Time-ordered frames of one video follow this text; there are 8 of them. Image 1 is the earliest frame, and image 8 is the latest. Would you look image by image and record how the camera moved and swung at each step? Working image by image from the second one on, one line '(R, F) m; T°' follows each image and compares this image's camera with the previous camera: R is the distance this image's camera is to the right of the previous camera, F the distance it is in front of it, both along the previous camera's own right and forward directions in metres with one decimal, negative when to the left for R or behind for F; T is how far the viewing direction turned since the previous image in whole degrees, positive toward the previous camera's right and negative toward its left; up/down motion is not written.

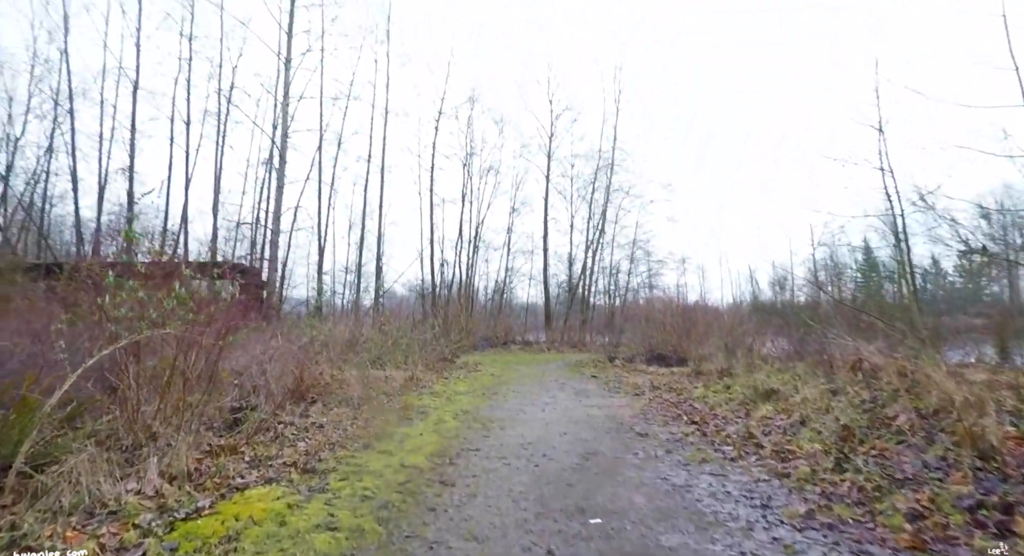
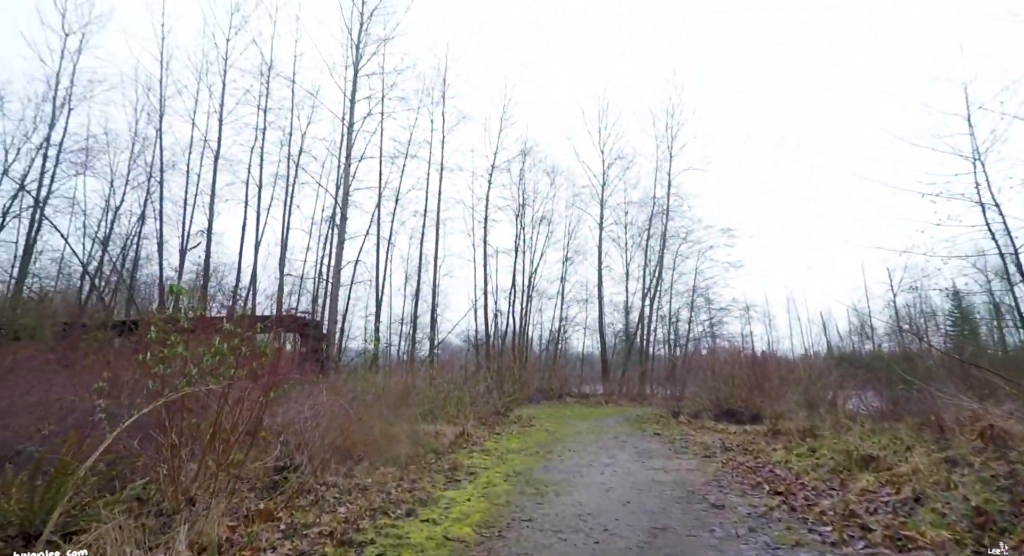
(0.0, +0.6) m; -5°
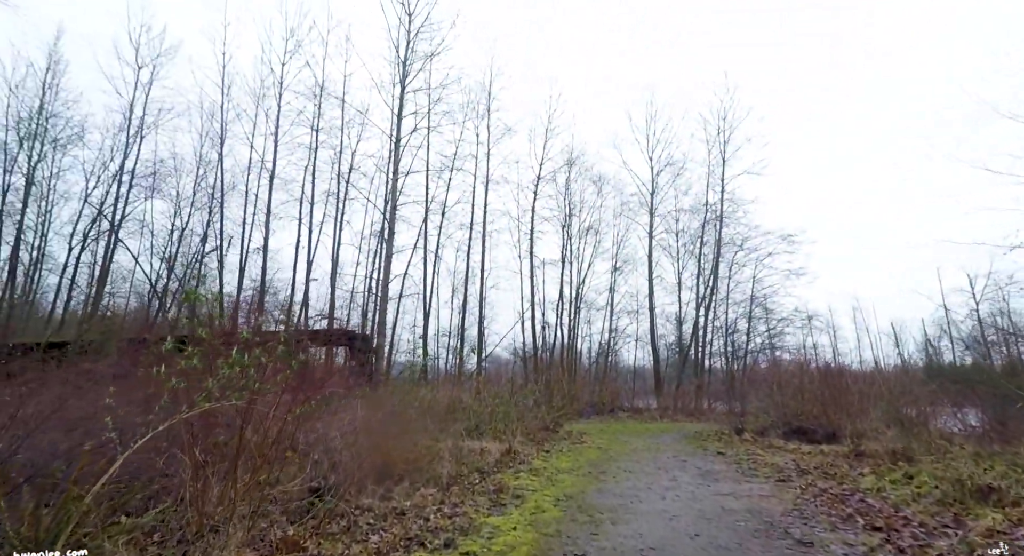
(0.0, +0.7) m; -5°
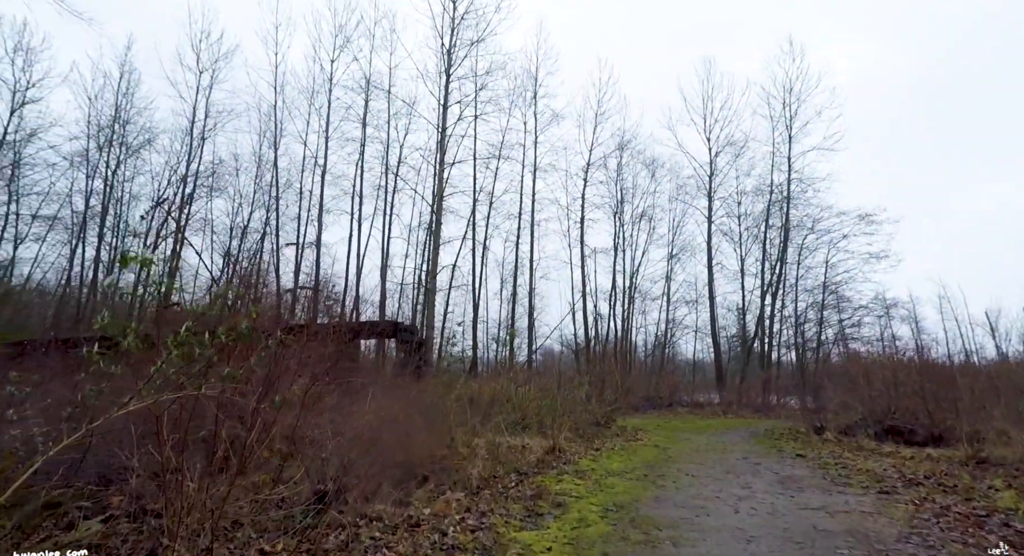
(+0.2, +1.3) m; -5°
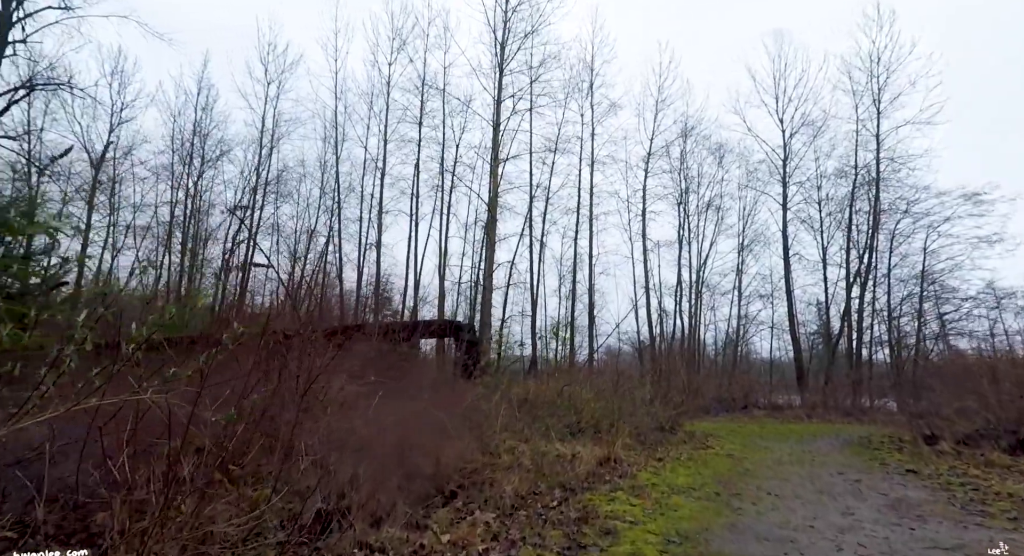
(+0.3, +1.3) m; -6°
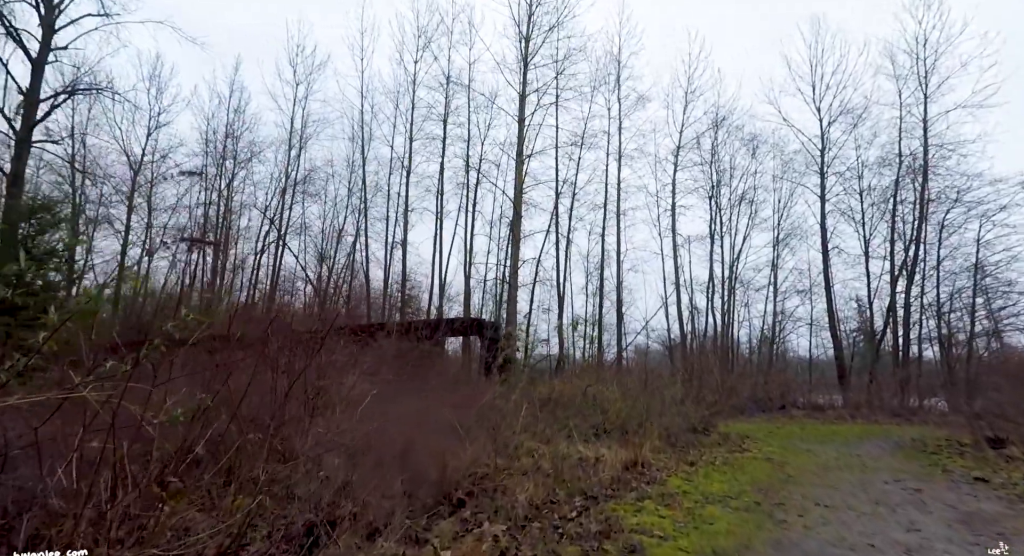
(+0.2, +0.7) m; -3°
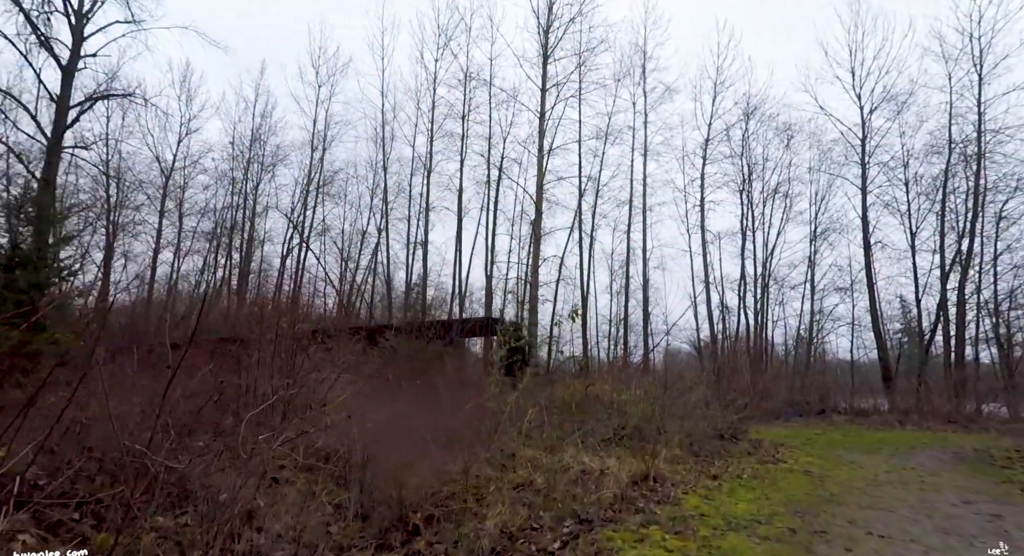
(+0.5, +1.2) m; -3°
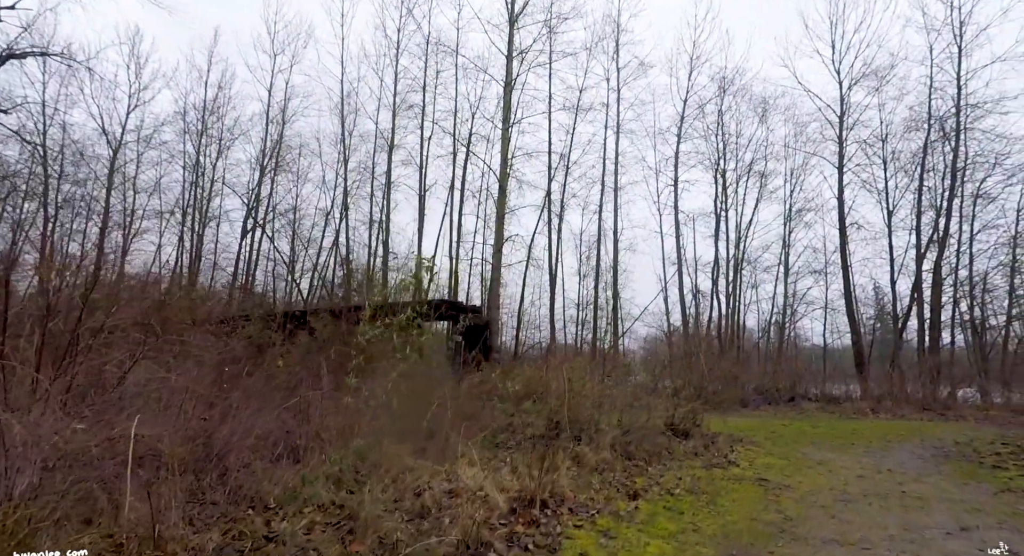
(+1.3, +2.1) m; +2°
